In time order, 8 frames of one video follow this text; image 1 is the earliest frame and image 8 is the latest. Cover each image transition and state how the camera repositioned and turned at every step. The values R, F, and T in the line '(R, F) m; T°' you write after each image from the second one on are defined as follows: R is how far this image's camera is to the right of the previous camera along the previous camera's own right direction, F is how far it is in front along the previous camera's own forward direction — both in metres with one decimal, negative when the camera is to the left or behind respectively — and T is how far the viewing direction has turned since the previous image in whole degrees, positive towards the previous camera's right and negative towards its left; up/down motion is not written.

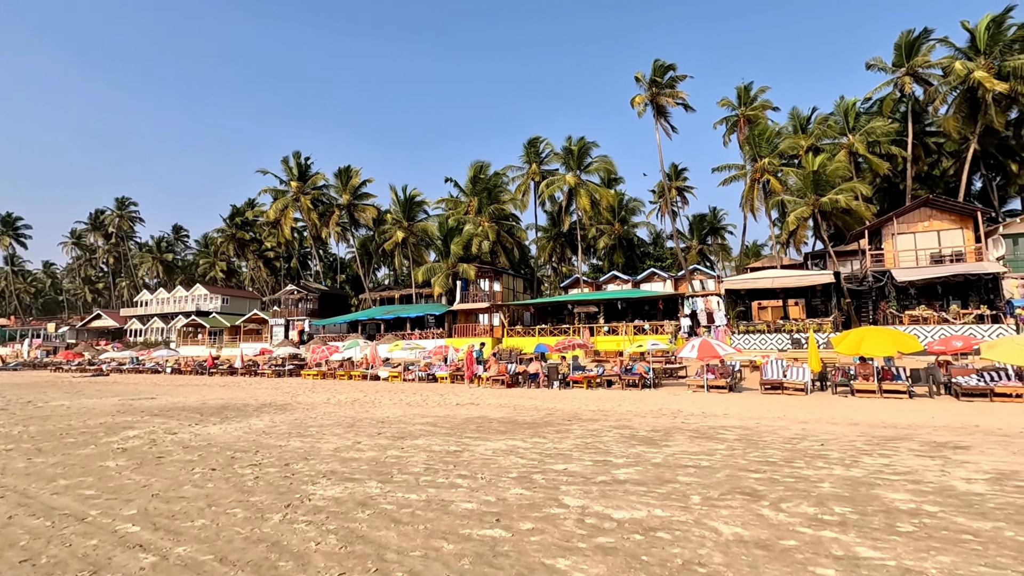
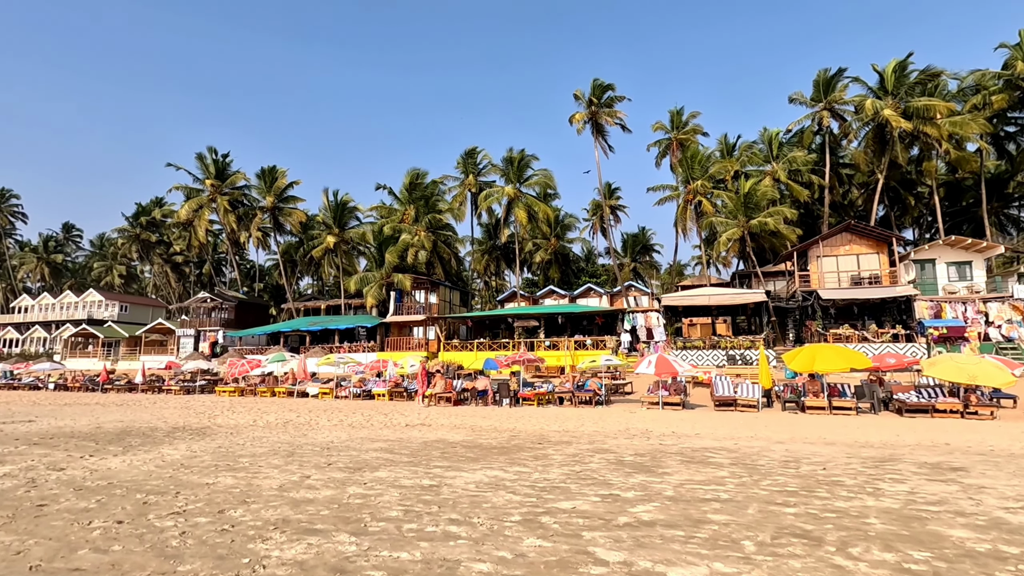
(-0.8, +1.1) m; +8°
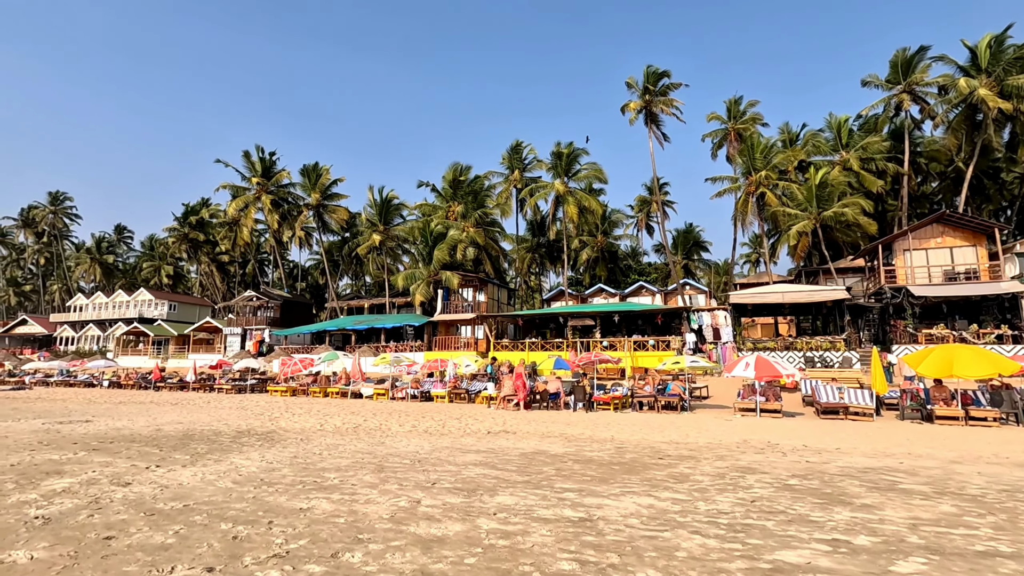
(-1.4, +1.4) m; -3°
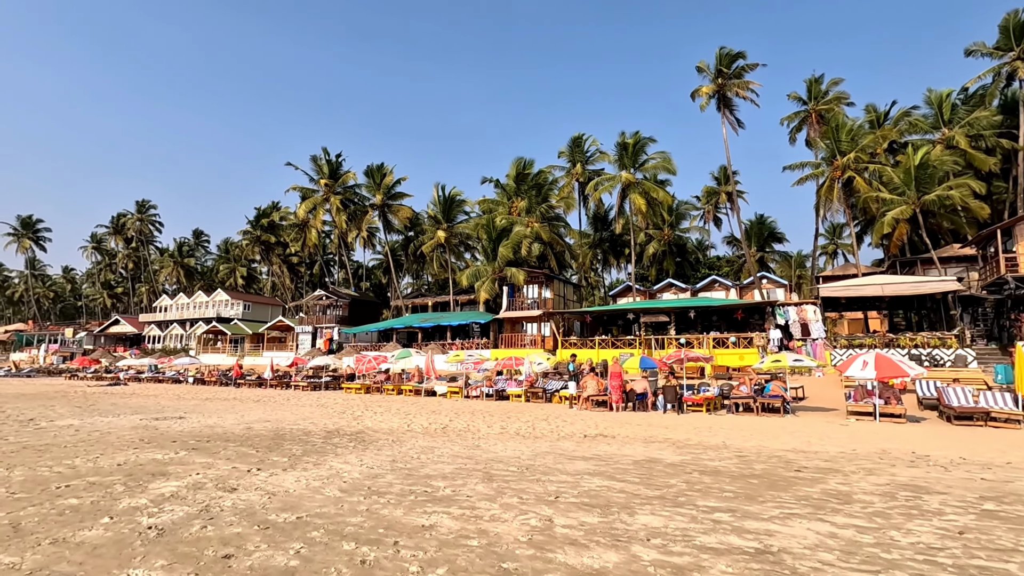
(-0.9, +0.7) m; -6°
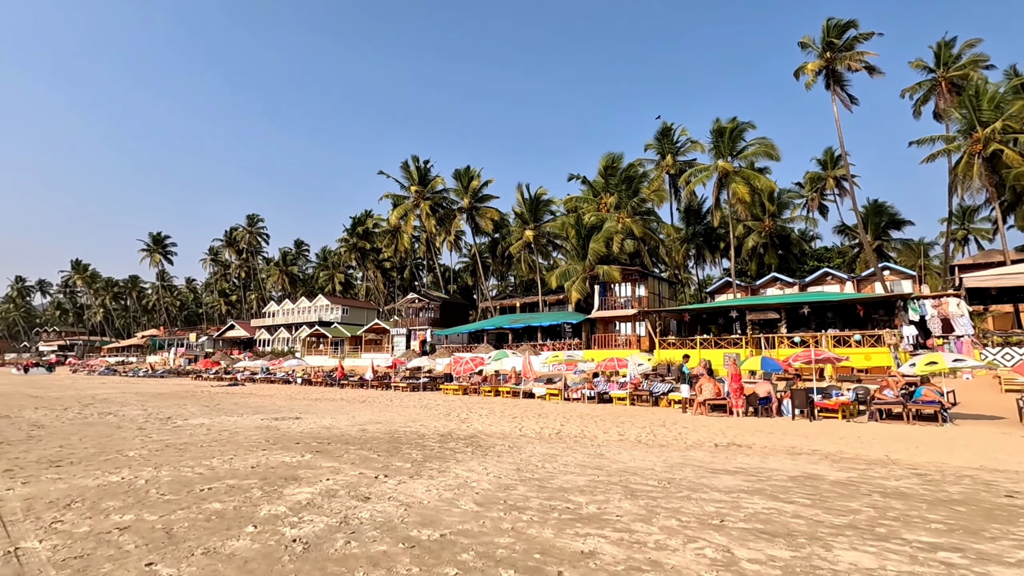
(-0.7, +0.6) m; -9°
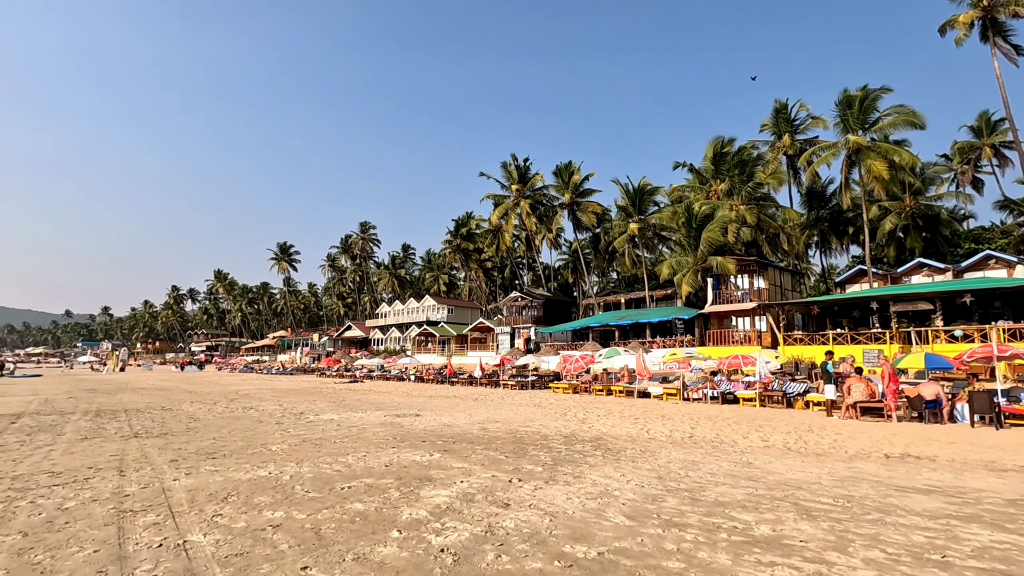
(-0.5, +0.5) m; -10°
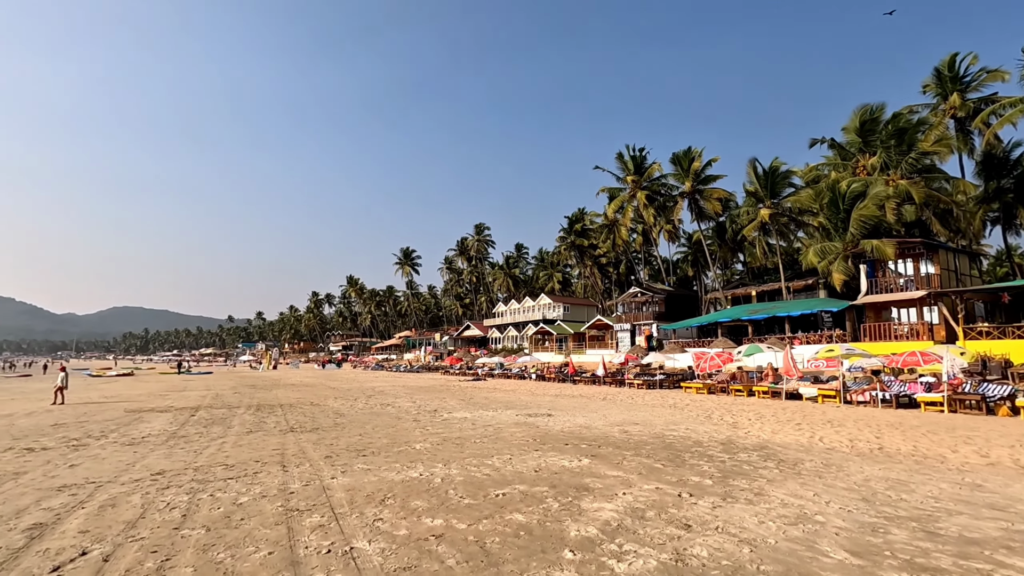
(-0.6, +0.6) m; -12°
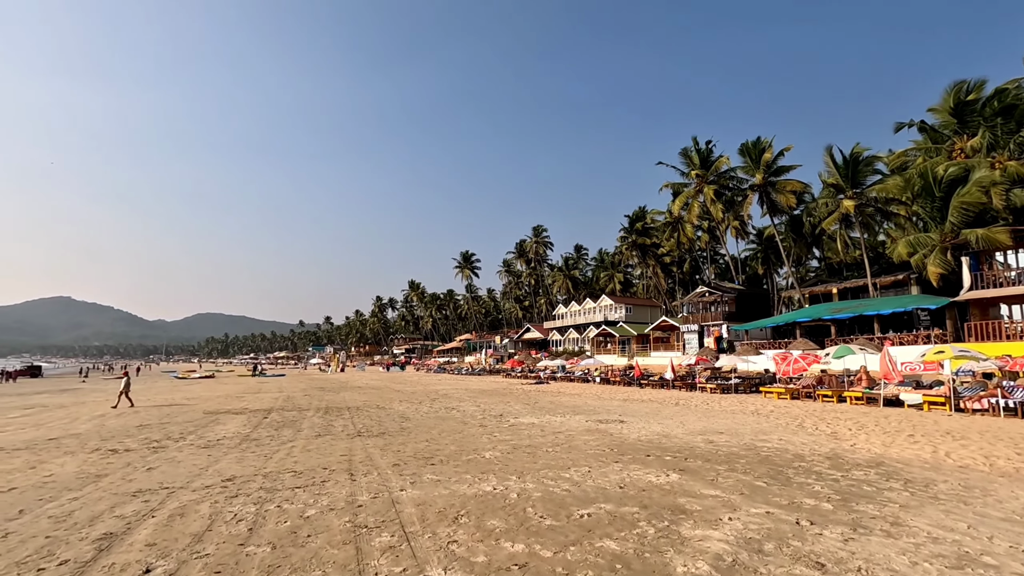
(-0.2, +0.6) m; -6°
